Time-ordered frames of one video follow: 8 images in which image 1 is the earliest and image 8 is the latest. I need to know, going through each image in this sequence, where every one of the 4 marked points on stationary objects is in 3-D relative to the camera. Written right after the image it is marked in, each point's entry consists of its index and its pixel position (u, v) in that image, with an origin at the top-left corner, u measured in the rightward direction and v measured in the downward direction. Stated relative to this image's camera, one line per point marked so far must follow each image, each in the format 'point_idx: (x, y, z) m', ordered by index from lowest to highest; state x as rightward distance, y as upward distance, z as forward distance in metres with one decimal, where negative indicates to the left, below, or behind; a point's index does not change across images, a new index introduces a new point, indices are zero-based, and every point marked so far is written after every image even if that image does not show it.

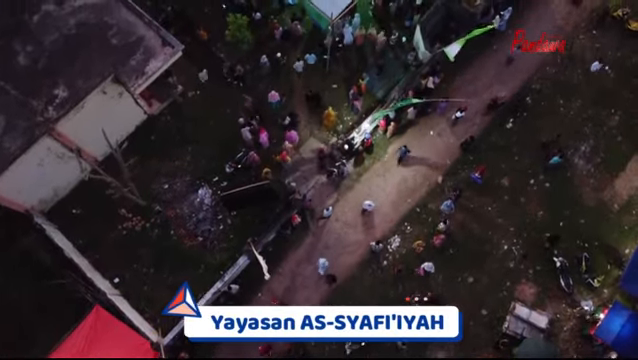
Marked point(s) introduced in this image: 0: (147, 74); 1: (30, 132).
0: (-6.0, +3.6, +19.5) m
1: (-9.6, +1.6, +18.7) m
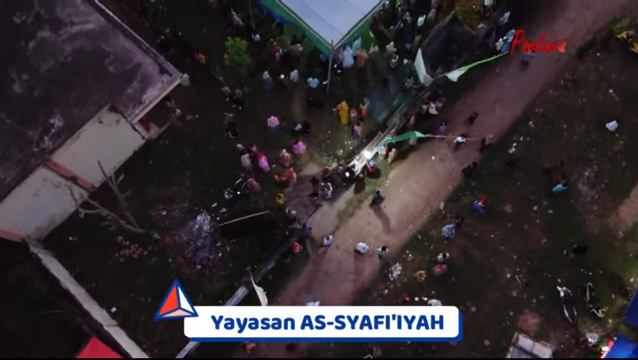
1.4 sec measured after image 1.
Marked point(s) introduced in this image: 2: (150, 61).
0: (-6.0, +2.6, +19.2) m
1: (-9.6, +0.6, +18.4) m
2: (-5.9, +4.1, +19.6) m
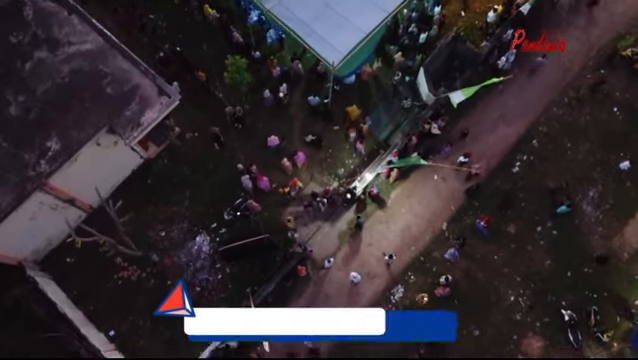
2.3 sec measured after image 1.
0: (-5.9, +1.8, +18.9) m
1: (-9.6, -0.2, +18.1) m
2: (-5.9, +3.4, +19.3) m
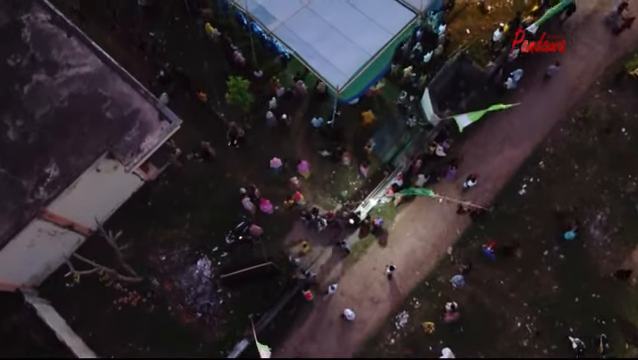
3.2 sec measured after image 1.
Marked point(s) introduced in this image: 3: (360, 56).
0: (-5.8, +1.0, +18.5) m
1: (-9.5, -1.1, +17.7) m
2: (-5.7, +2.5, +18.9) m
3: (+1.5, +4.3, +19.6) m
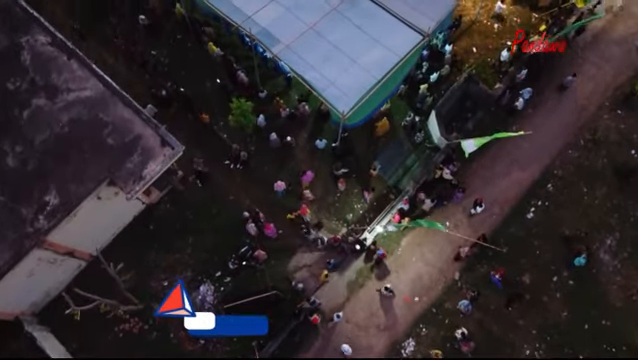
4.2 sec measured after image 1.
0: (-5.6, +0.1, +18.1) m
1: (-9.3, -2.0, +17.3) m
2: (-5.5, +1.6, +18.5) m
3: (+1.6, +3.4, +19.3) m
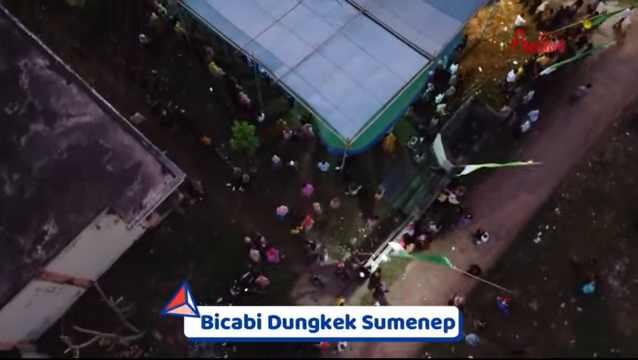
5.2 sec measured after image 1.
0: (-5.5, -0.8, +17.8) m
1: (-9.1, -2.9, +17.0) m
2: (-5.4, +0.7, +18.2) m
3: (+1.8, +2.5, +18.9) m
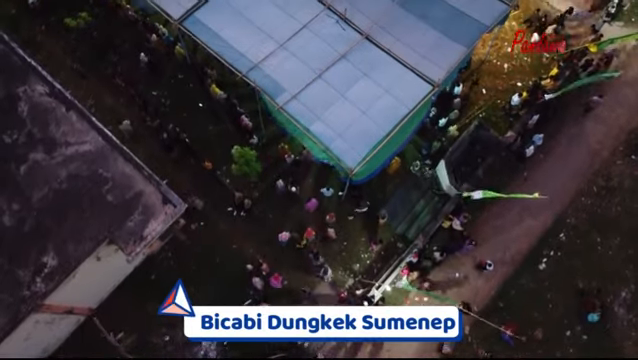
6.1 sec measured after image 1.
0: (-5.4, -1.8, +17.5) m
1: (-9.1, -3.8, +16.7) m
2: (-5.3, -0.2, +17.9) m
3: (+1.9, +1.6, +18.7) m
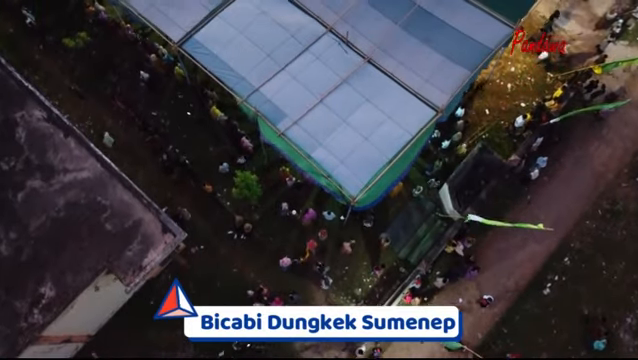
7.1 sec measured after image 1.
0: (-5.3, -2.7, +17.3) m
1: (-9.0, -4.7, +16.5) m
2: (-5.3, -1.1, +17.7) m
3: (+1.9, +0.7, +18.4) m
